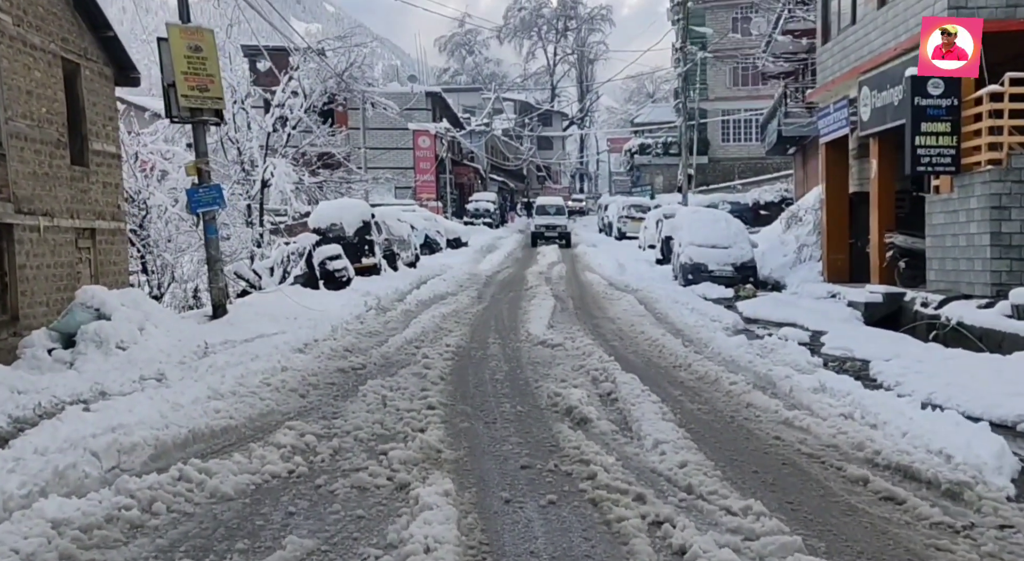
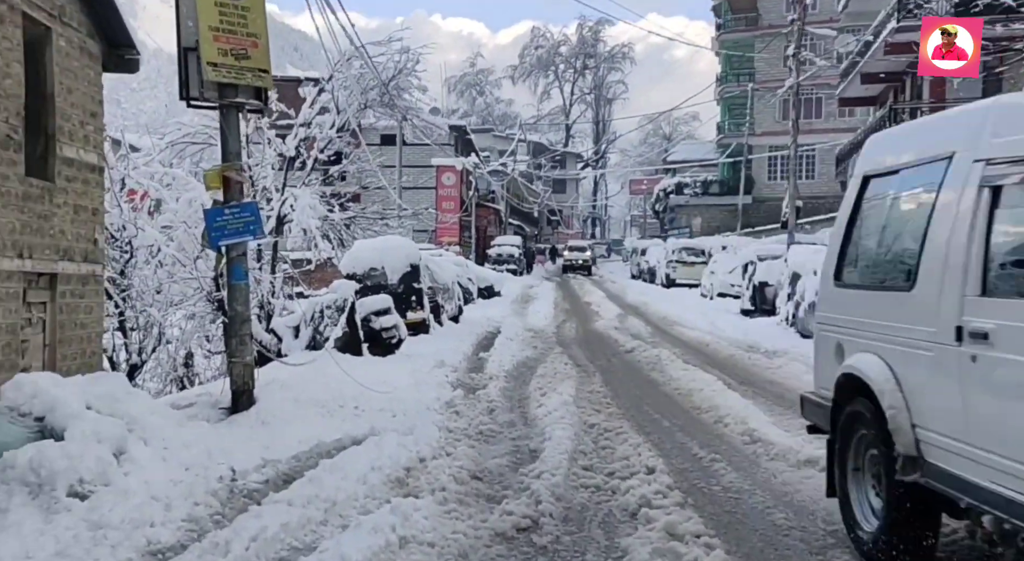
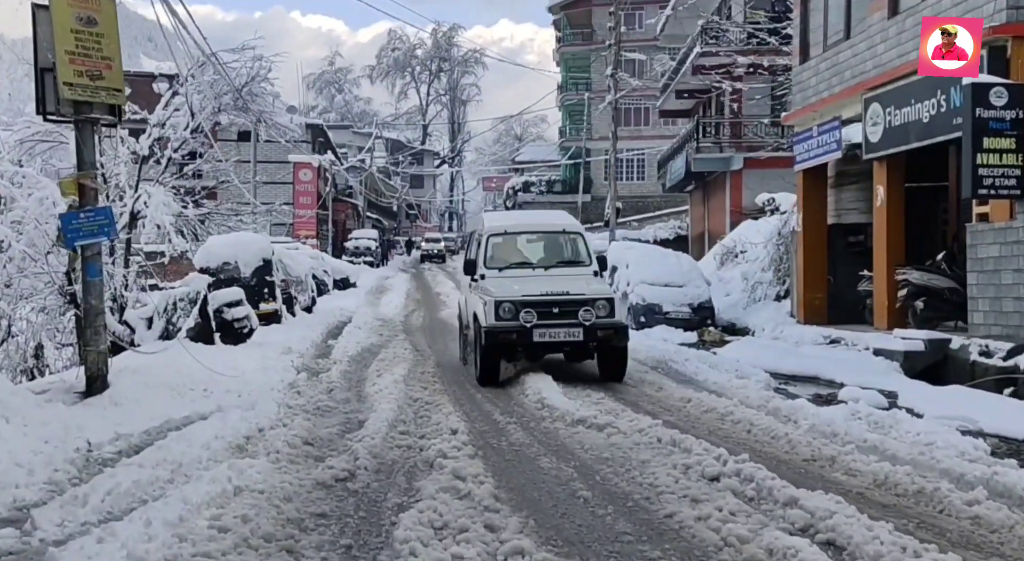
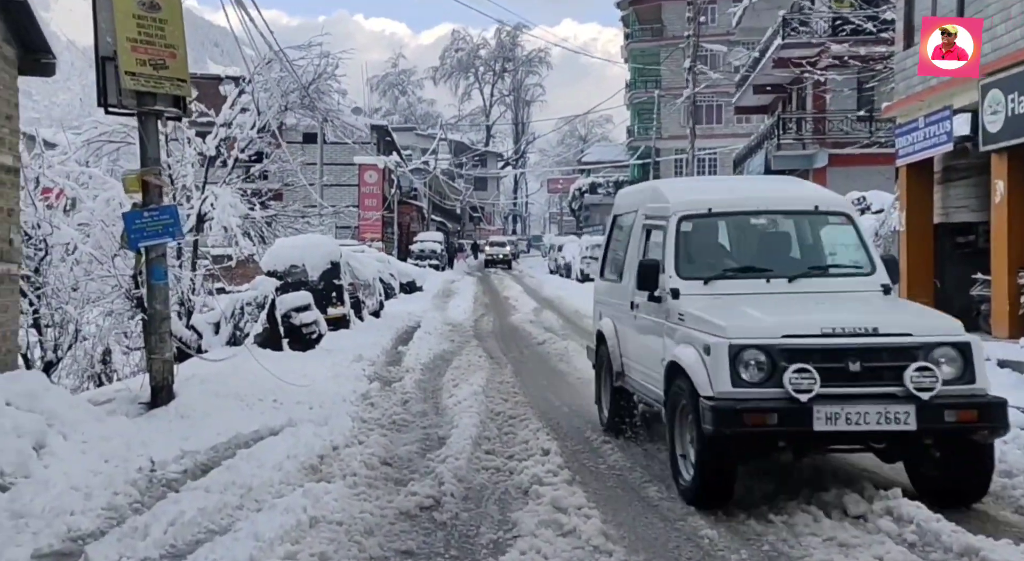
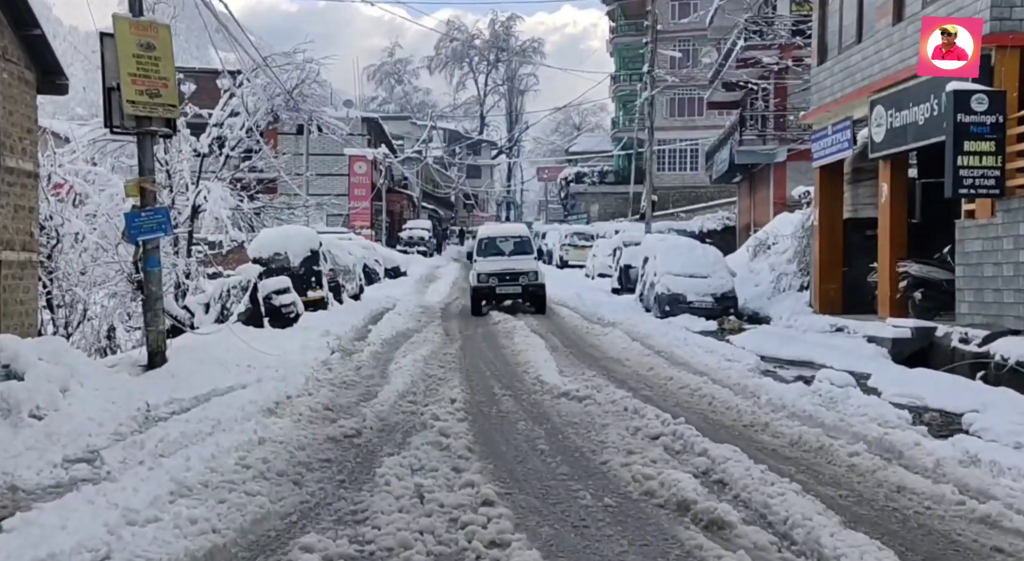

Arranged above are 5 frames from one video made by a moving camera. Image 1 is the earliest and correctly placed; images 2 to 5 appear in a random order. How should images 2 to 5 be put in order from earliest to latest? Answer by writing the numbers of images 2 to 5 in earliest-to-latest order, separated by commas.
5, 3, 4, 2
